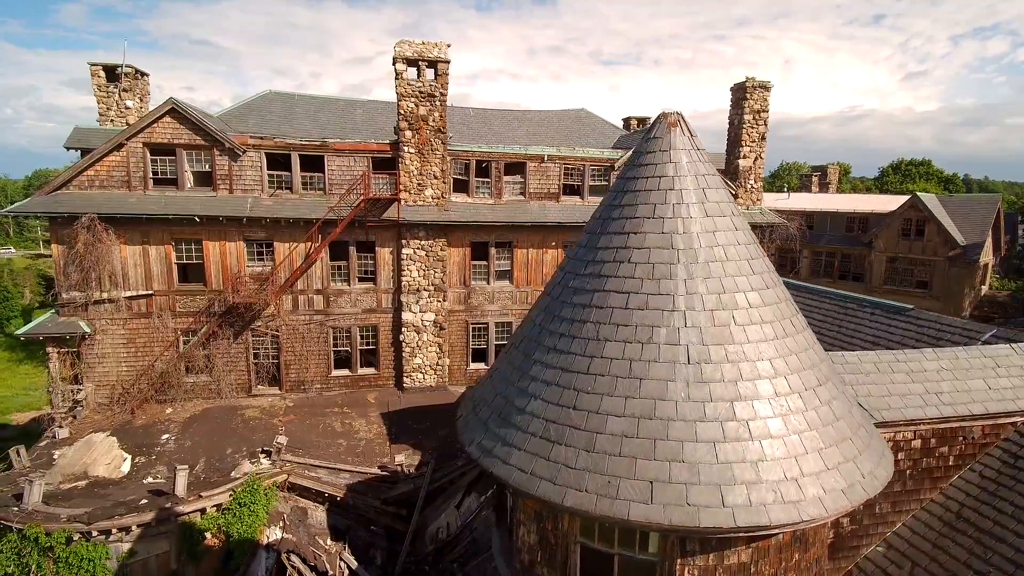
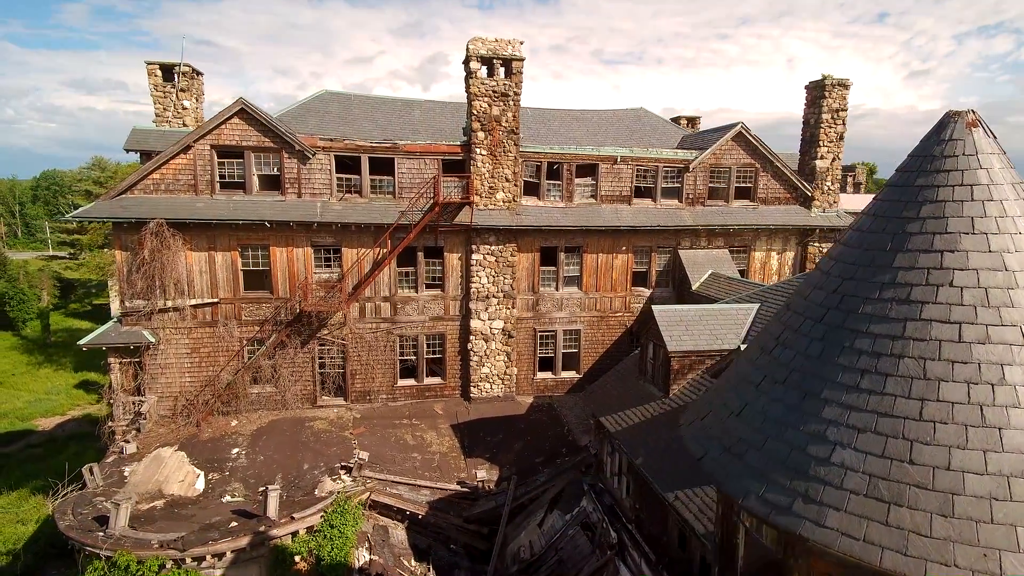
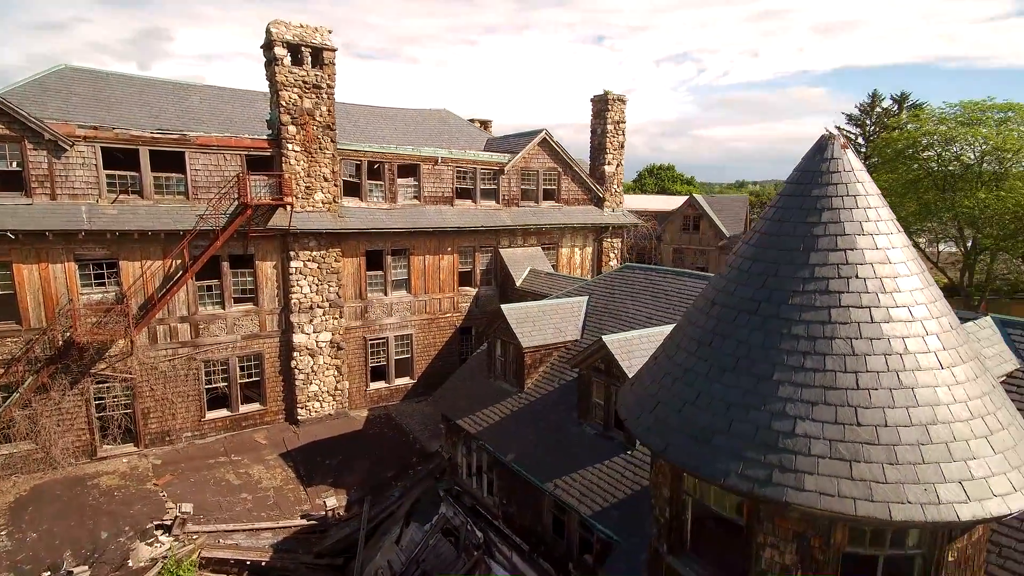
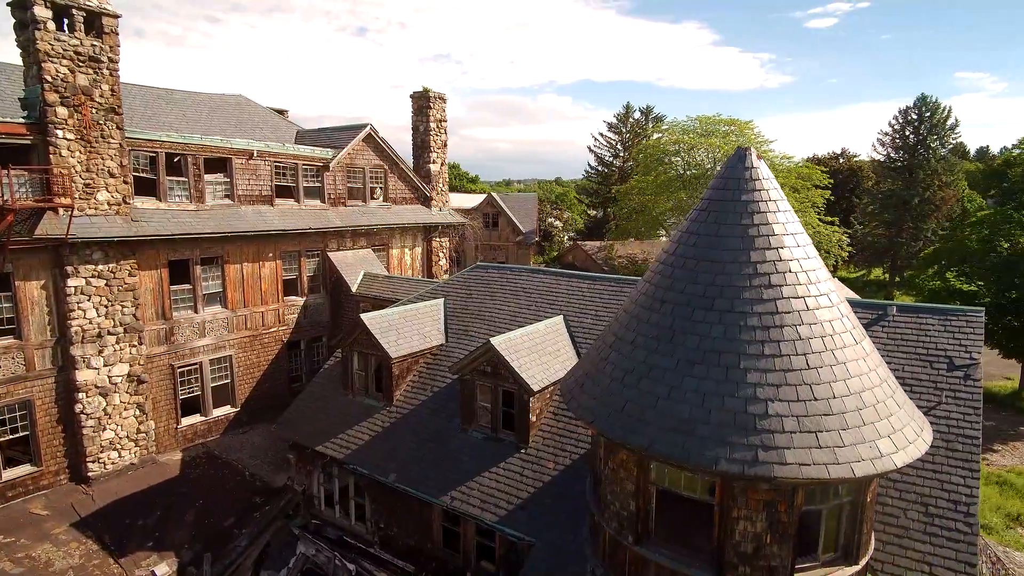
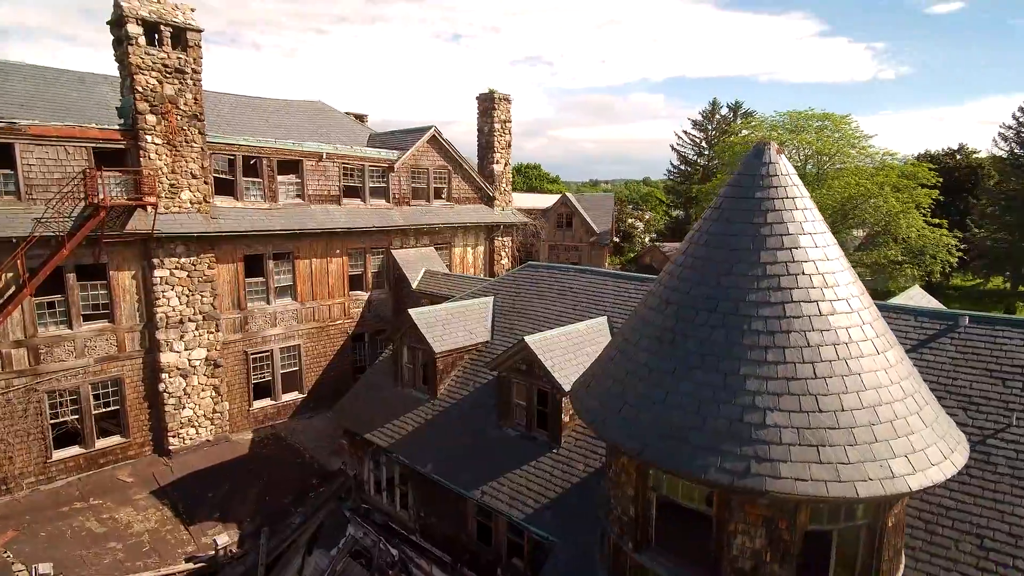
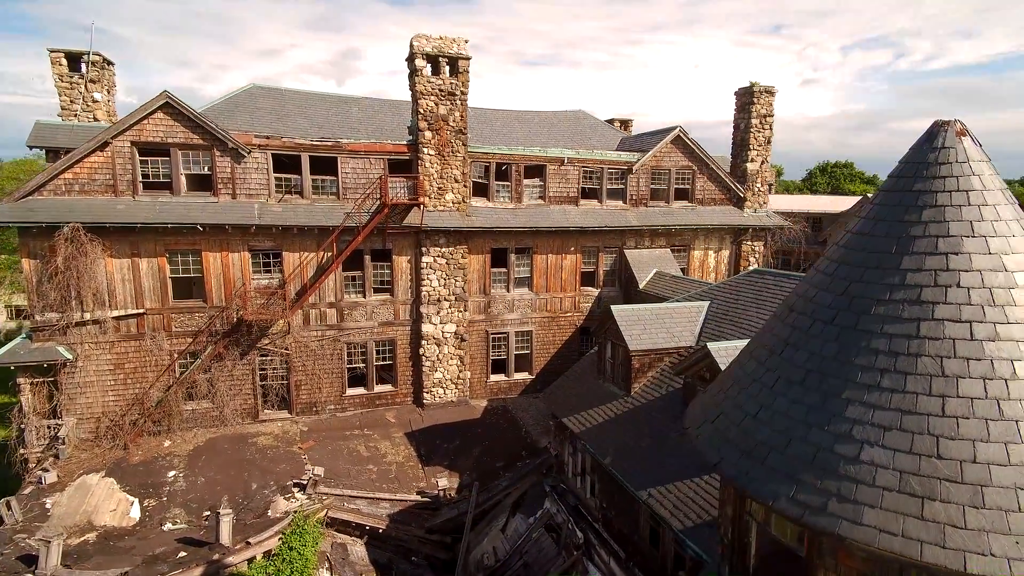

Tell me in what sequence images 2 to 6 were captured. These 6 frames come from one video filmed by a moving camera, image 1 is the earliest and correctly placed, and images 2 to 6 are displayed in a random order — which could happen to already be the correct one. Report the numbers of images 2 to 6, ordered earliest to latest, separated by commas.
2, 6, 3, 5, 4
